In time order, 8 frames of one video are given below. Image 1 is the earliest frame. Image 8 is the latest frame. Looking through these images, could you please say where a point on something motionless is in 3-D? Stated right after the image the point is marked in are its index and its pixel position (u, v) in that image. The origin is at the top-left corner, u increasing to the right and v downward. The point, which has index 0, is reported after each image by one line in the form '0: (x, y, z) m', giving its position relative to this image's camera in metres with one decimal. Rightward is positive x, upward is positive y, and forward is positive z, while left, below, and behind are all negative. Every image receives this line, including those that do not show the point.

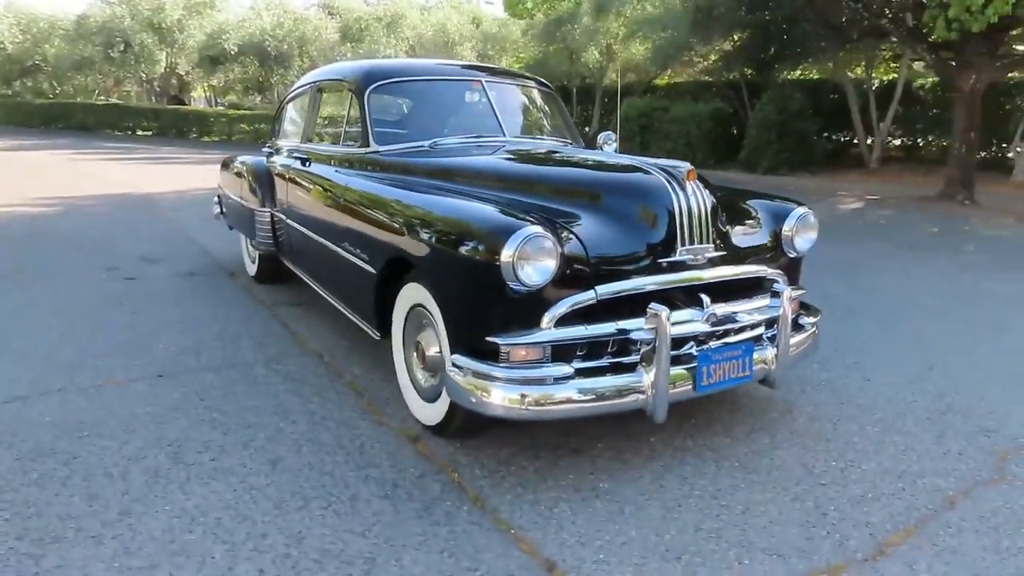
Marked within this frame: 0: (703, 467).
0: (+0.9, -0.8, +3.2) m
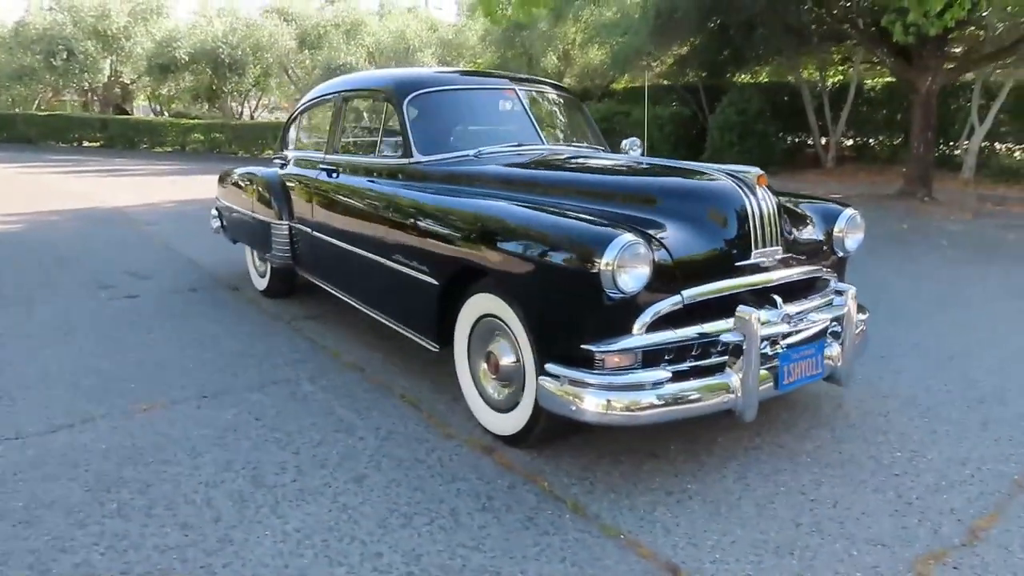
0: (+1.2, -0.8, +3.3) m
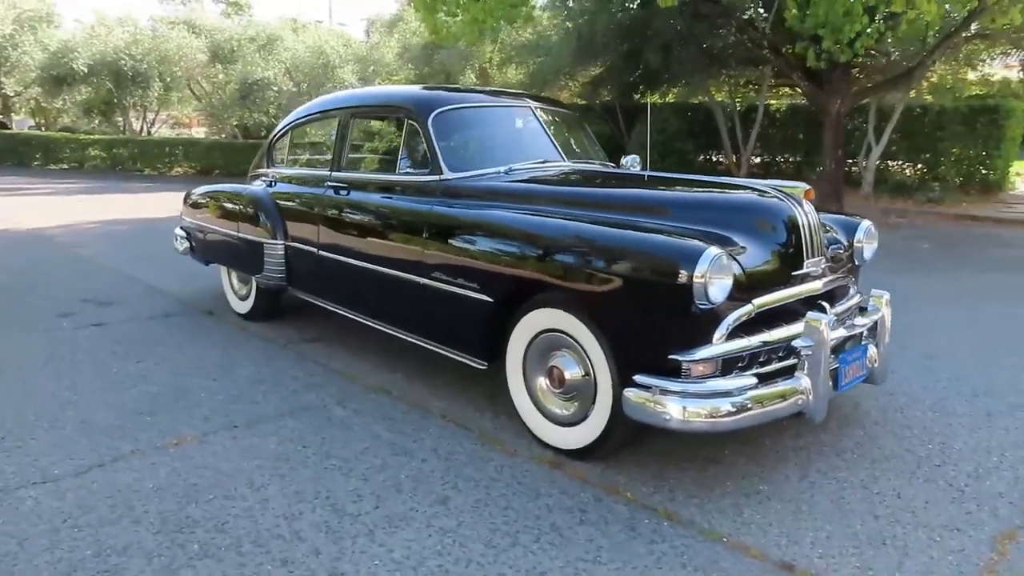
0: (+1.6, -0.8, +3.5) m
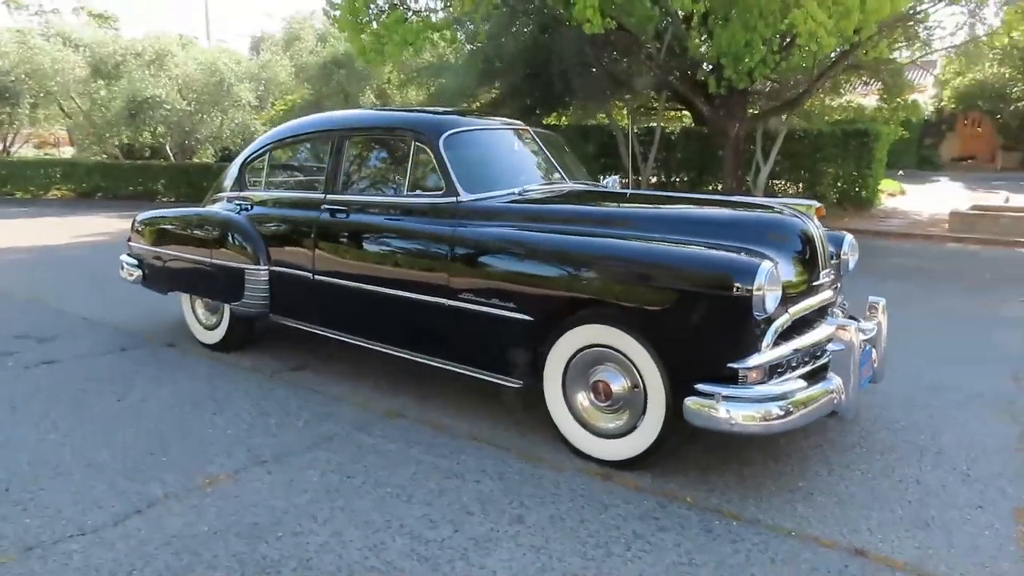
0: (+1.8, -0.9, +3.8) m
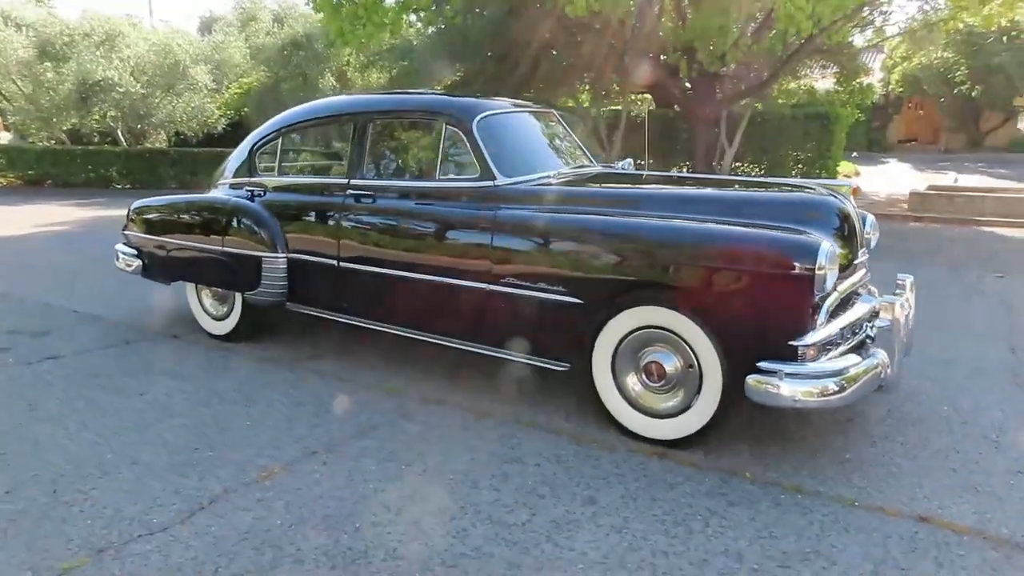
0: (+2.1, -0.8, +4.0) m
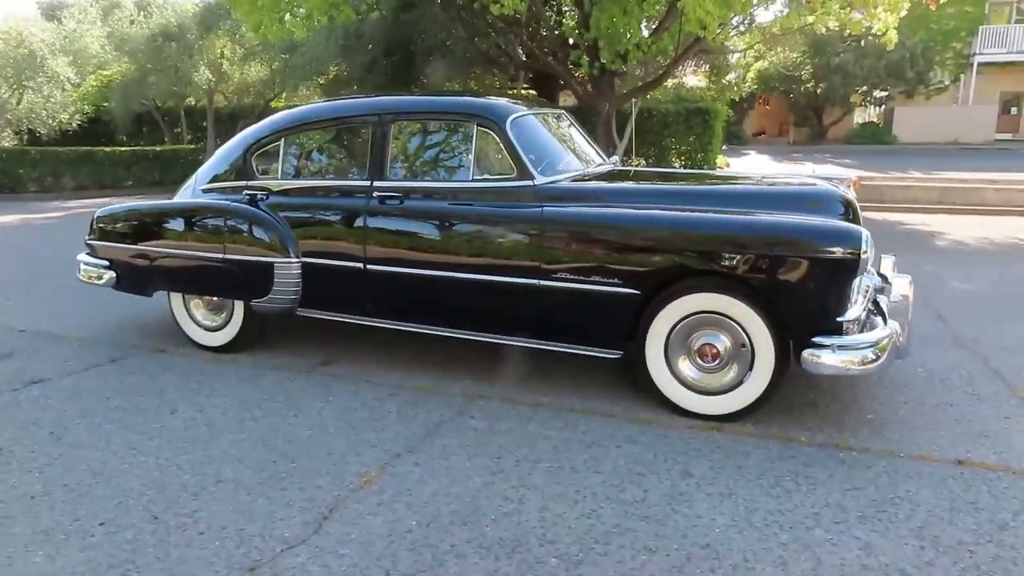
0: (+2.4, -0.6, +4.6) m
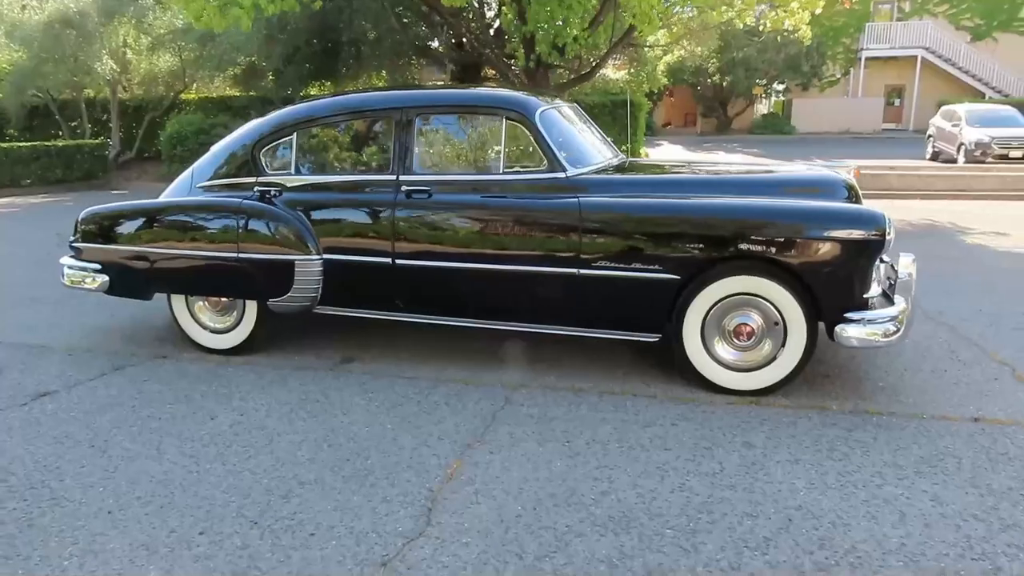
0: (+2.6, -0.5, +5.0) m
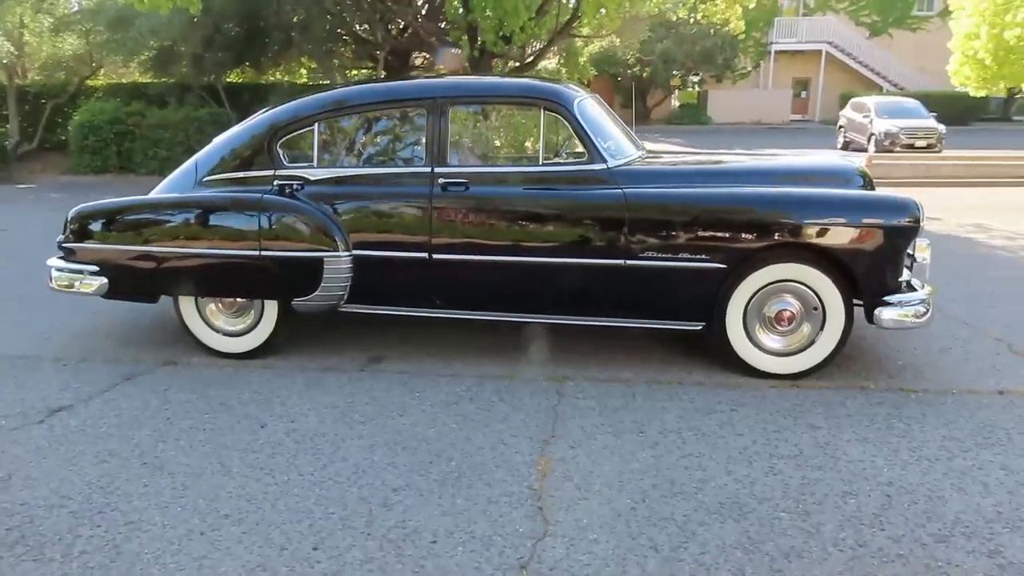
0: (+2.8, -0.4, +5.3) m
